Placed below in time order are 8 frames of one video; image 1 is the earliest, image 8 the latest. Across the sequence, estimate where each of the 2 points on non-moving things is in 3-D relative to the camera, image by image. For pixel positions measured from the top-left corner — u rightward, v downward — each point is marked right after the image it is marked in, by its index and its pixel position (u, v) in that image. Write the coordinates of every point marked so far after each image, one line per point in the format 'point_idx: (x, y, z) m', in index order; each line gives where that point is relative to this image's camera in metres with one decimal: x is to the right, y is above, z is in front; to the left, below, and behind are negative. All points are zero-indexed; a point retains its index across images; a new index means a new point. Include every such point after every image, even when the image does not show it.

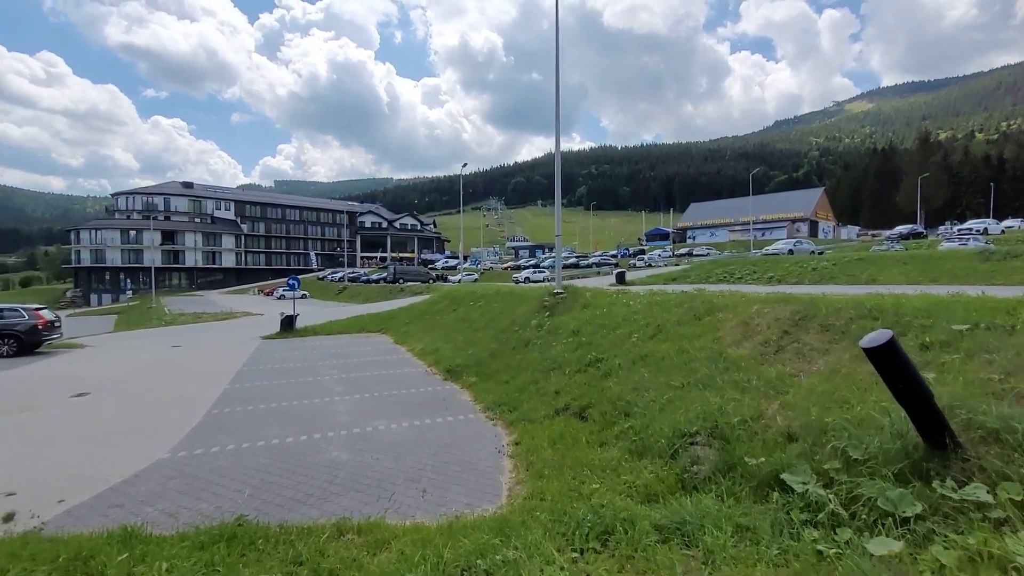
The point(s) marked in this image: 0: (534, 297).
0: (+0.8, -0.3, +16.9) m
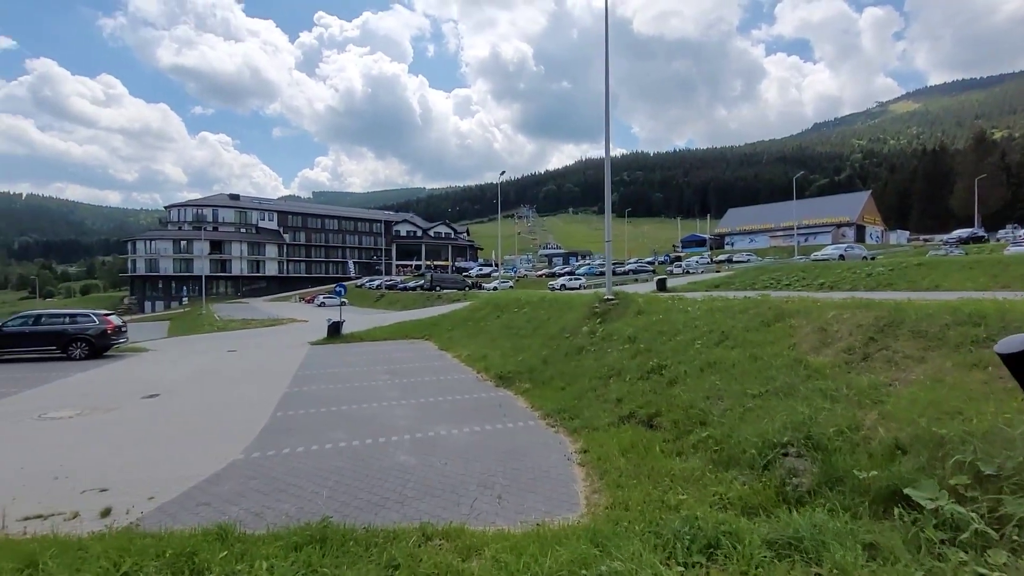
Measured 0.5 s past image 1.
0: (+2.5, -0.5, +16.7) m
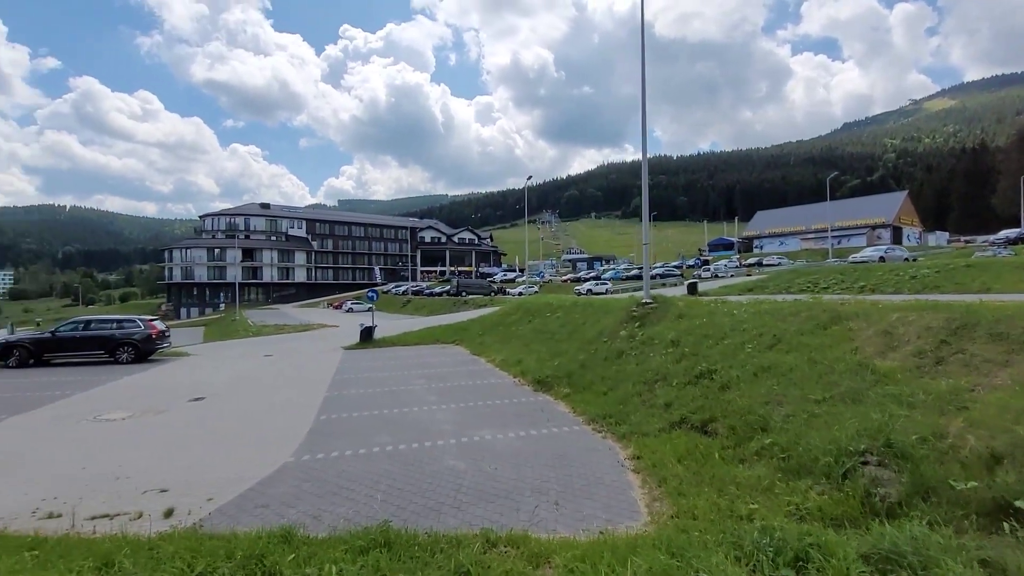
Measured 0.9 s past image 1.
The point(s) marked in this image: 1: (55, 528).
0: (+3.6, -0.7, +16.5) m
1: (-5.3, -2.8, +5.6) m
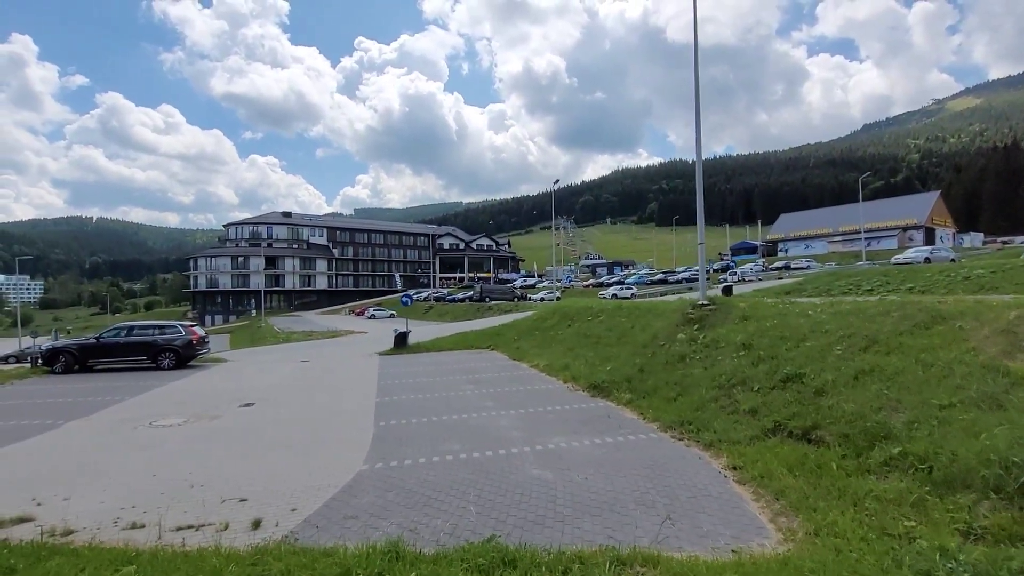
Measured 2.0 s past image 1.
0: (+5.2, -0.7, +15.9) m
1: (-4.1, -2.8, +5.3) m
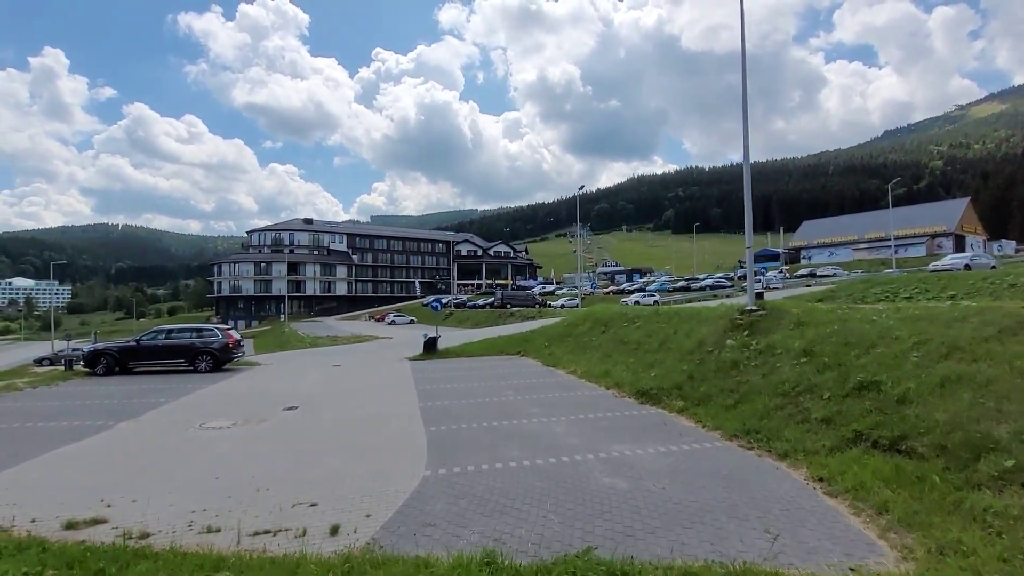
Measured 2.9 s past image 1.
0: (+6.5, -0.9, +15.5) m
1: (-3.1, -2.7, +5.2) m
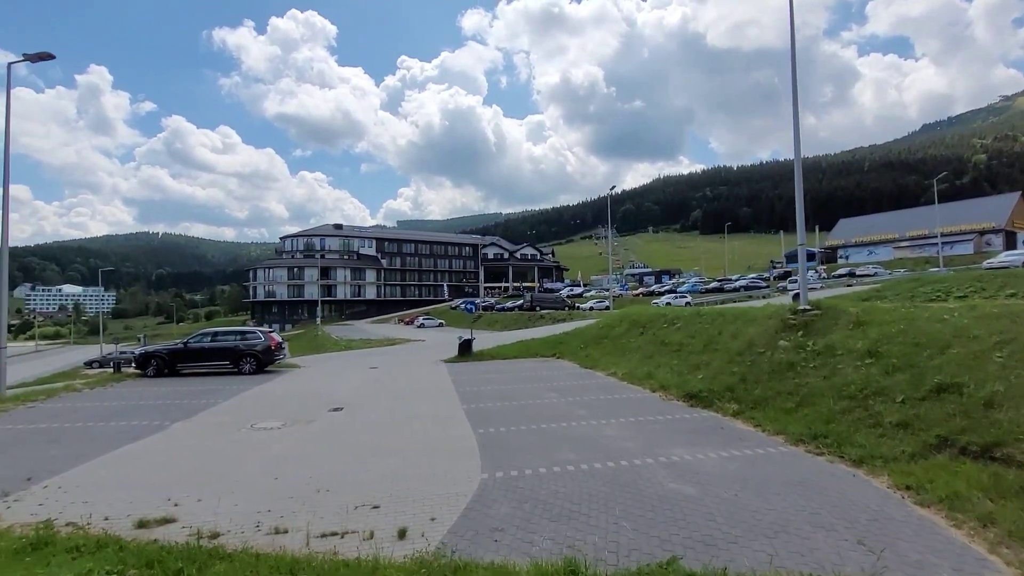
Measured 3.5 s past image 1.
0: (+7.8, -0.9, +15.0) m
1: (-2.3, -2.7, +5.1) m
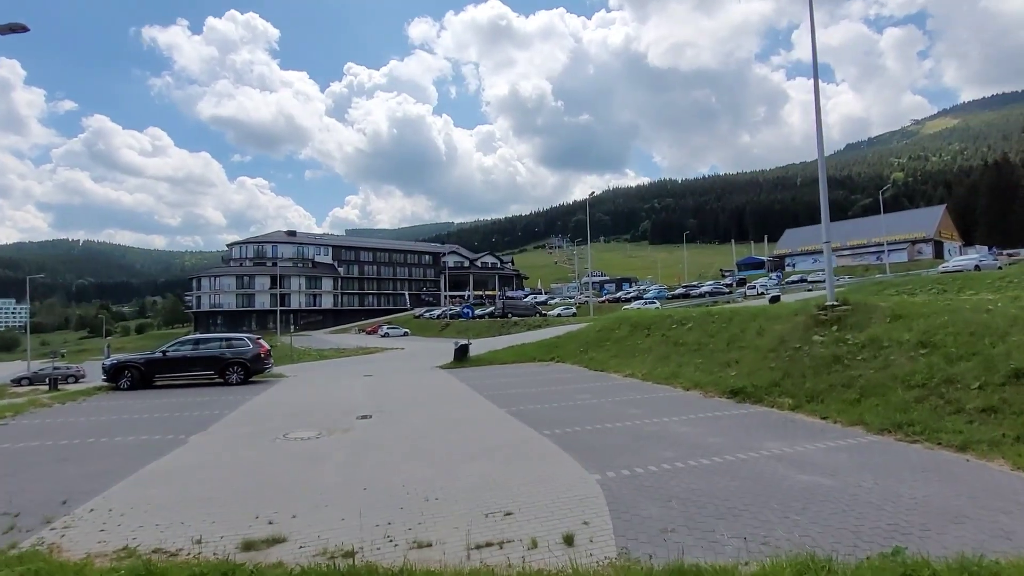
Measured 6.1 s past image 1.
0: (+8.6, -0.8, +15.3) m
1: (-0.5, -2.5, +4.5) m
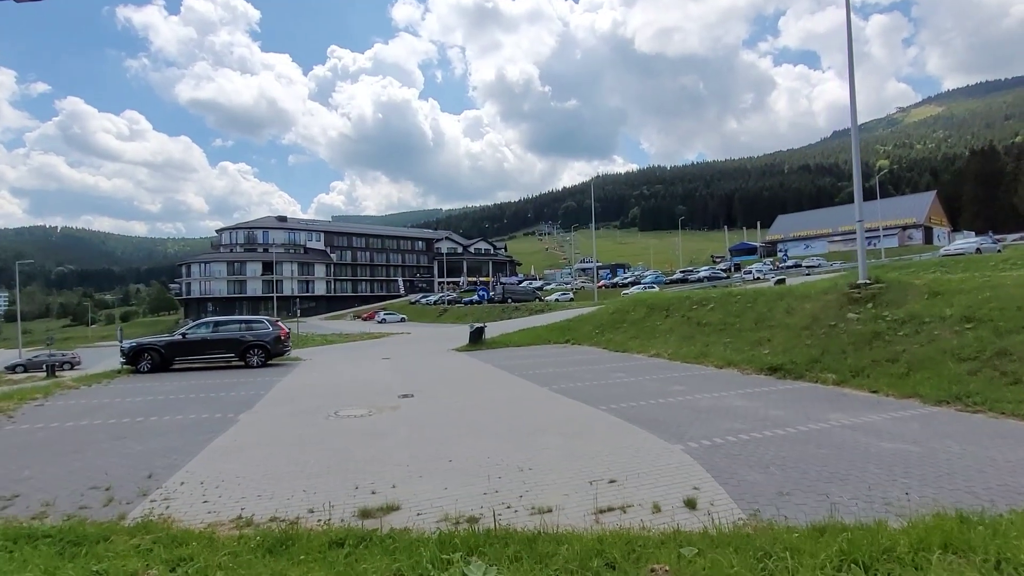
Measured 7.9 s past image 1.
0: (+9.6, -0.2, +15.4) m
1: (+0.7, -2.2, +4.5) m
